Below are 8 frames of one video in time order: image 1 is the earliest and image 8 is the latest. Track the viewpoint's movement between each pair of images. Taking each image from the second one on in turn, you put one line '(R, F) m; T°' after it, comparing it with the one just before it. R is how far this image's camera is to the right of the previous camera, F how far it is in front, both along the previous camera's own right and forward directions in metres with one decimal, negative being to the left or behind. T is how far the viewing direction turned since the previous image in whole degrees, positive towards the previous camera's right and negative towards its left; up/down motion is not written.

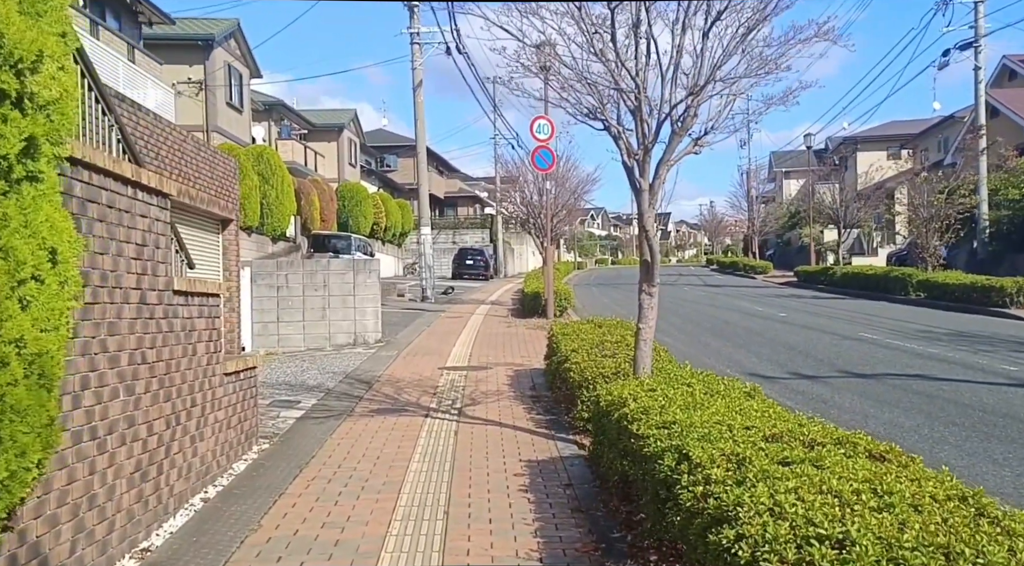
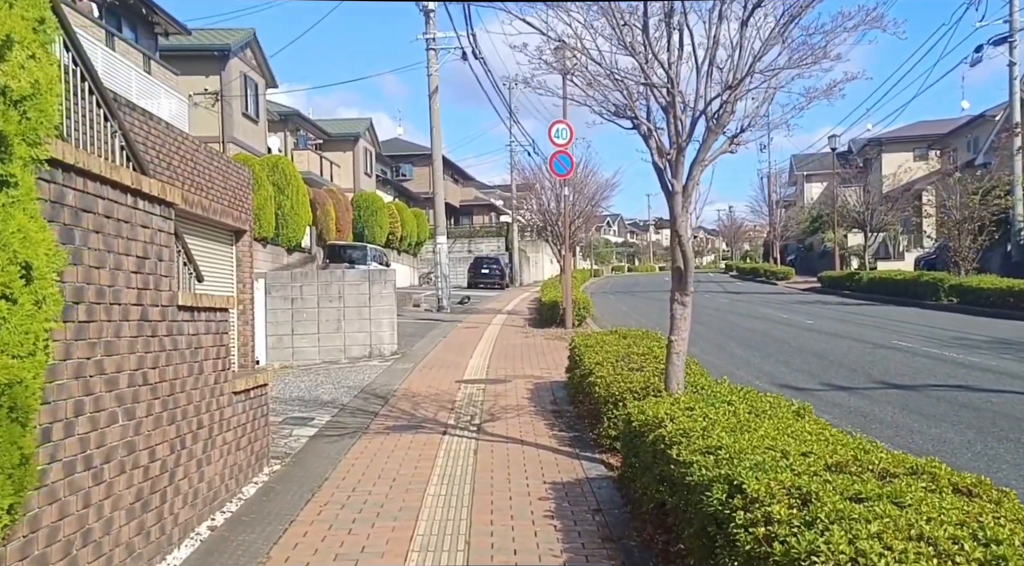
(0.0, +0.4) m; -1°
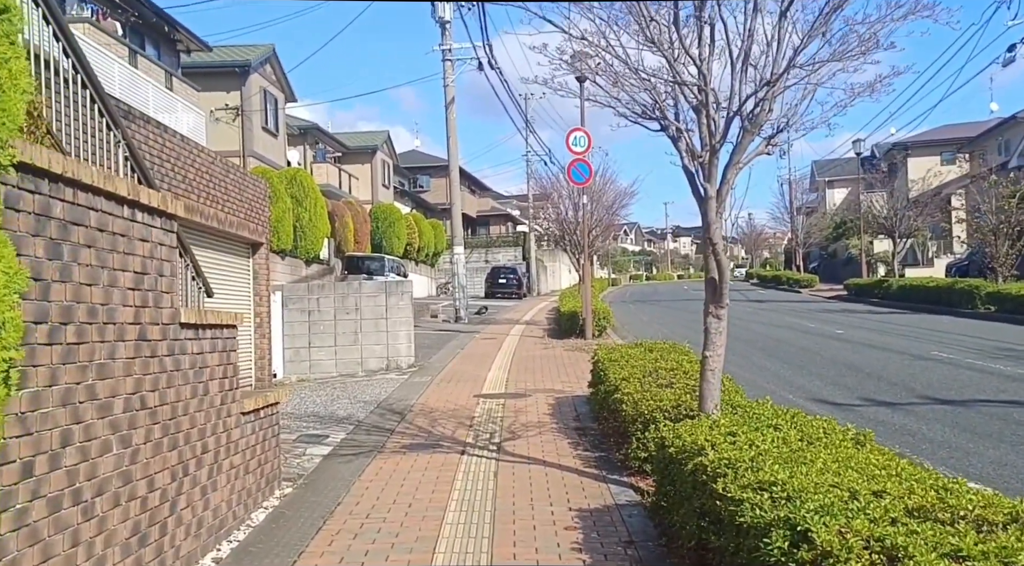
(0.0, +0.4) m; -1°
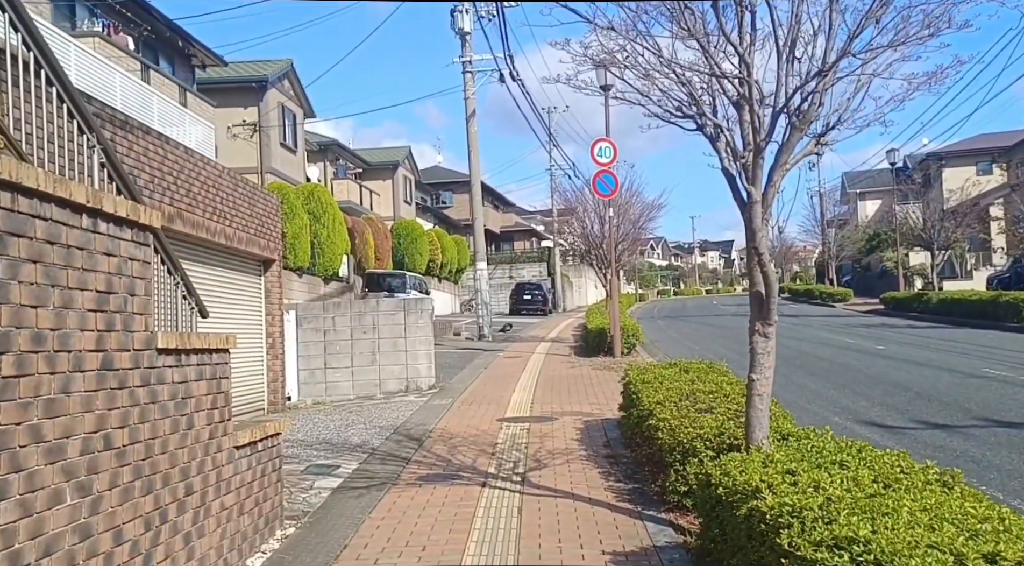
(0.0, +0.6) m; -2°
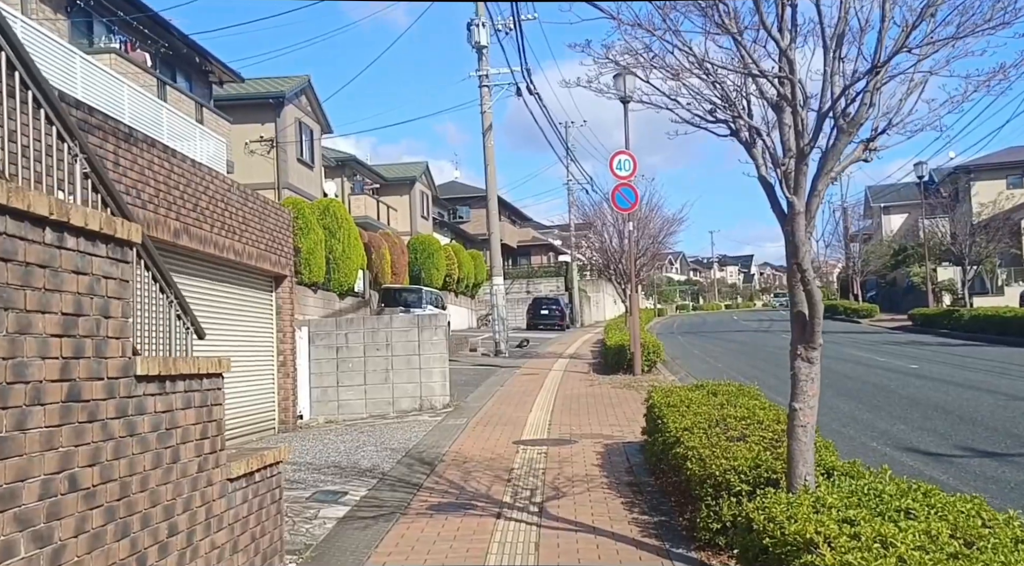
(0.0, +0.4) m; -1°
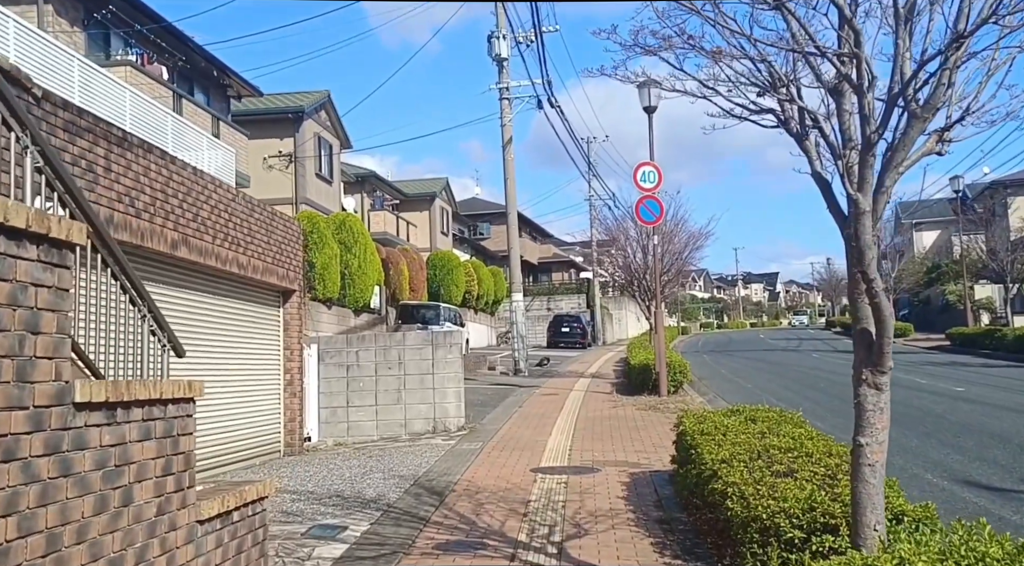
(0.0, +0.7) m; -1°
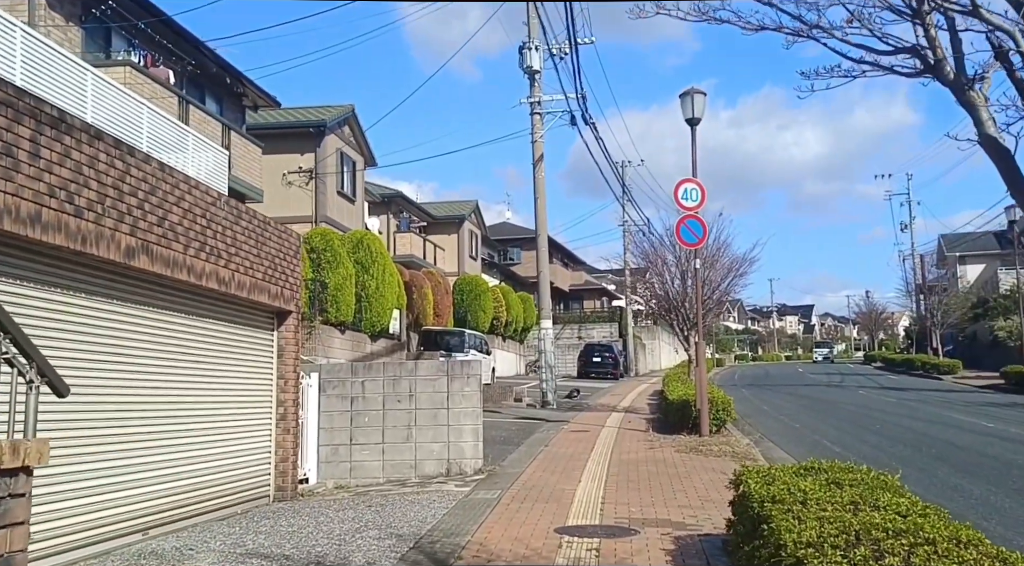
(+0.1, +1.4) m; -2°
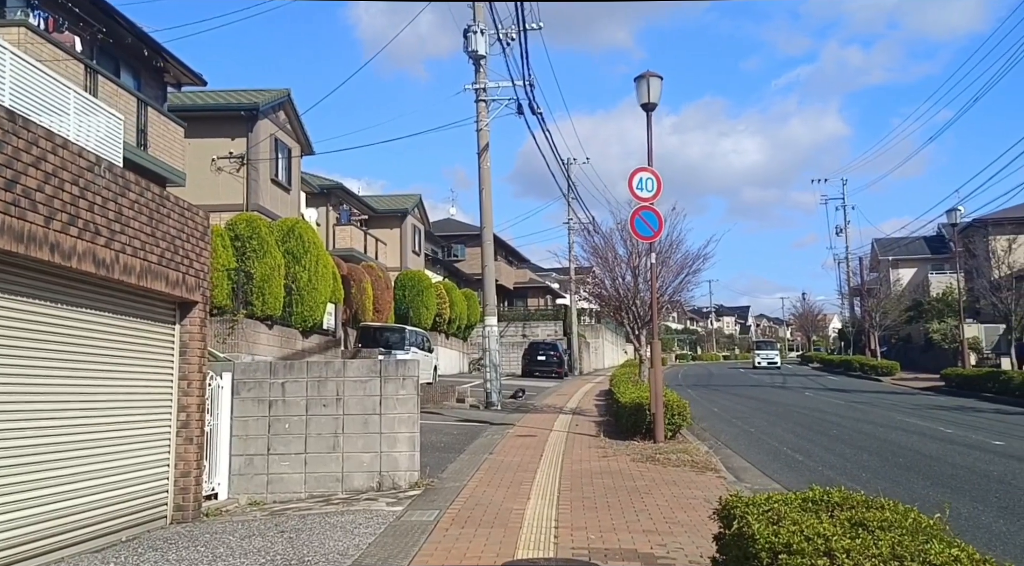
(0.0, +1.2) m; +4°
